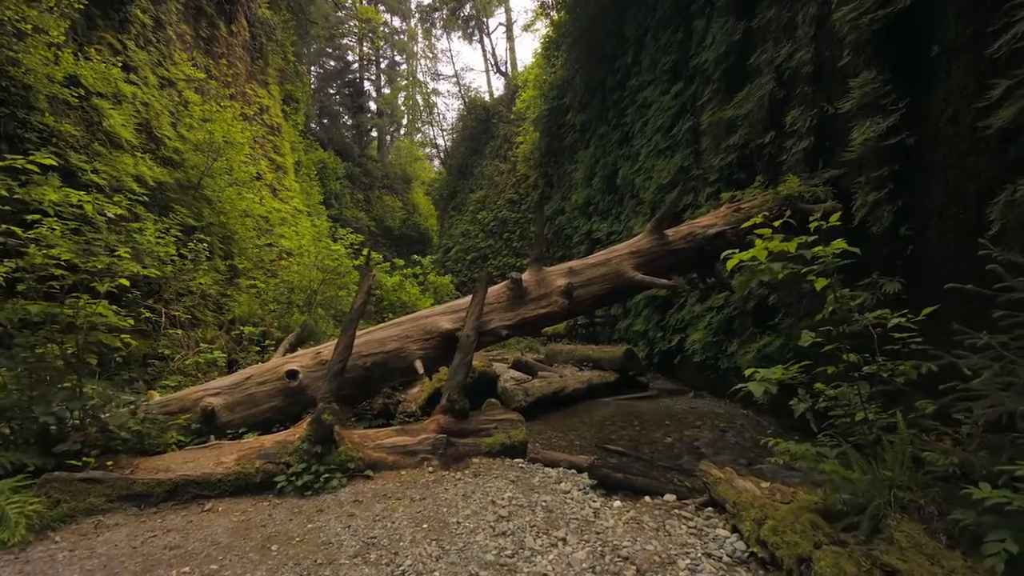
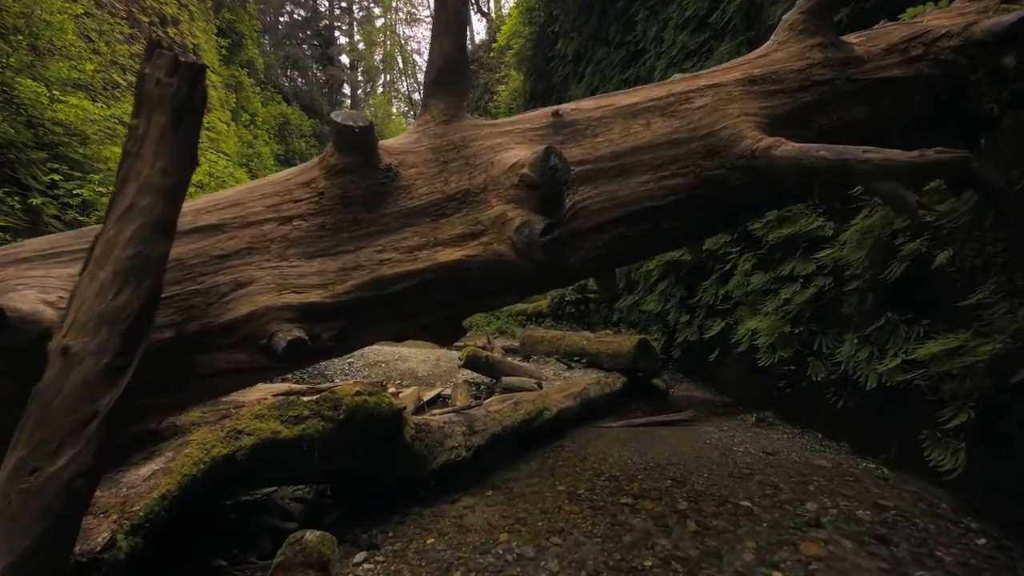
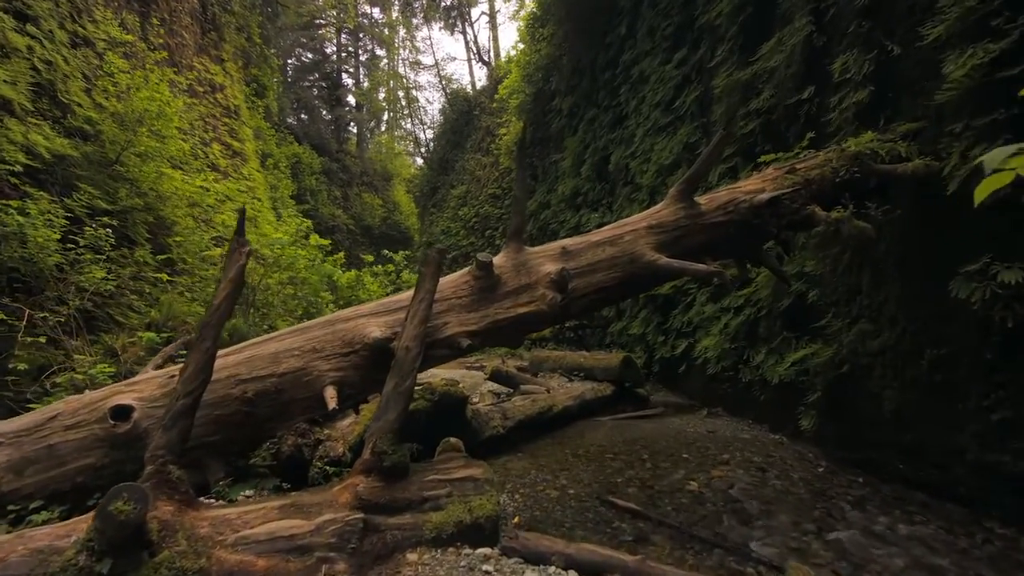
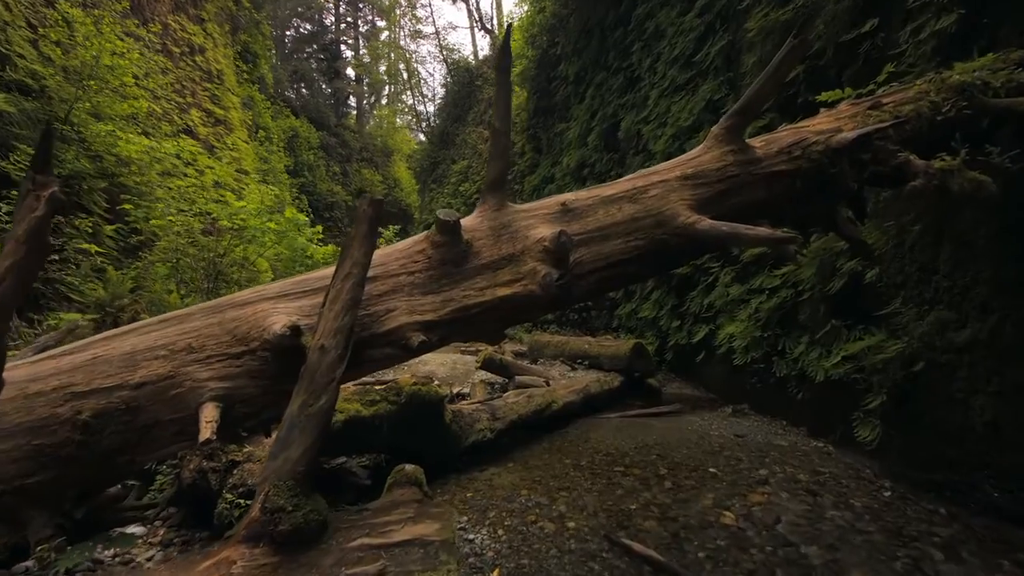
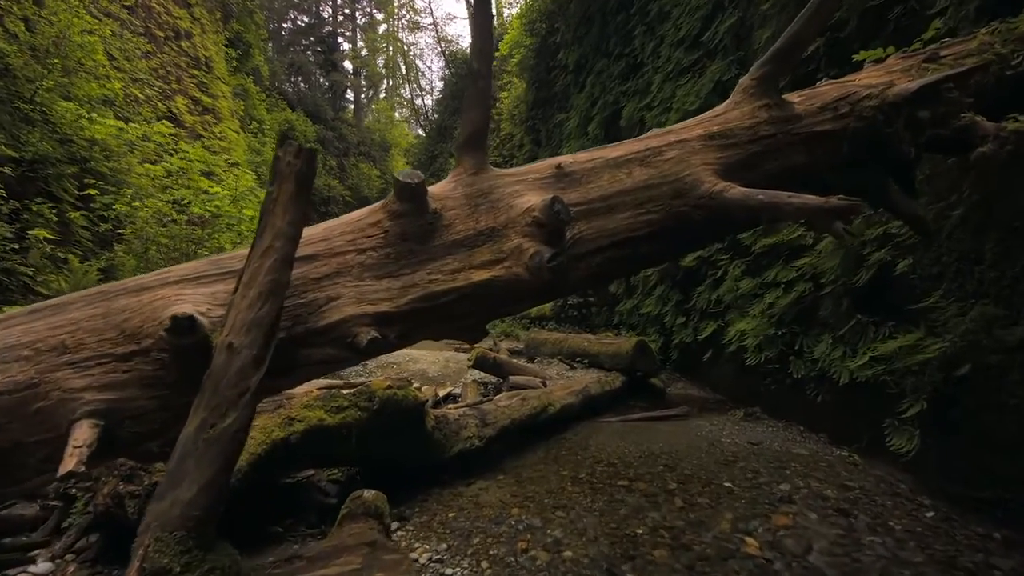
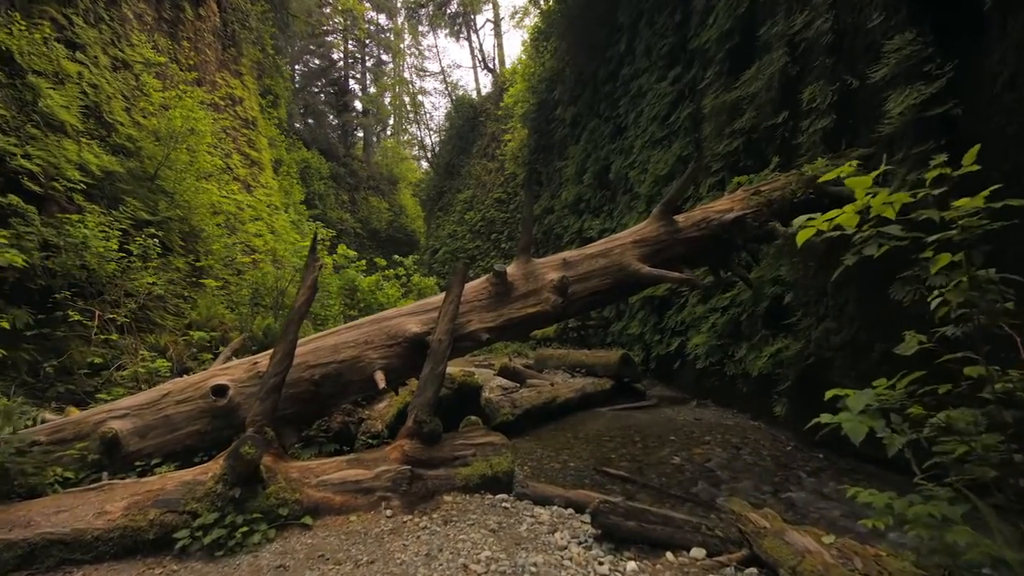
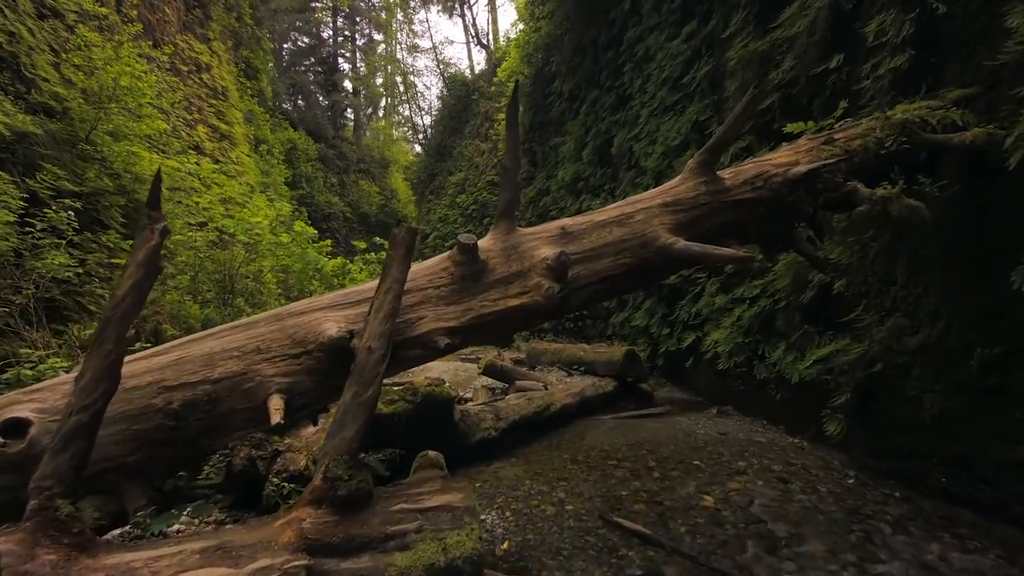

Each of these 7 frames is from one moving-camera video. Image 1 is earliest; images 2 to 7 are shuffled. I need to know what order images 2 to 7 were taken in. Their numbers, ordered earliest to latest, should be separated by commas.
6, 3, 7, 4, 5, 2
